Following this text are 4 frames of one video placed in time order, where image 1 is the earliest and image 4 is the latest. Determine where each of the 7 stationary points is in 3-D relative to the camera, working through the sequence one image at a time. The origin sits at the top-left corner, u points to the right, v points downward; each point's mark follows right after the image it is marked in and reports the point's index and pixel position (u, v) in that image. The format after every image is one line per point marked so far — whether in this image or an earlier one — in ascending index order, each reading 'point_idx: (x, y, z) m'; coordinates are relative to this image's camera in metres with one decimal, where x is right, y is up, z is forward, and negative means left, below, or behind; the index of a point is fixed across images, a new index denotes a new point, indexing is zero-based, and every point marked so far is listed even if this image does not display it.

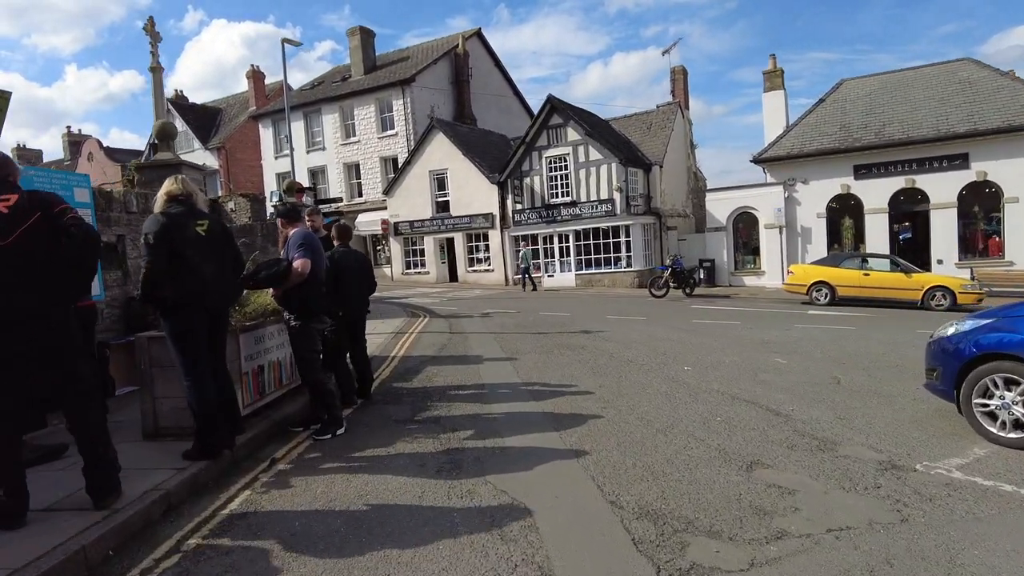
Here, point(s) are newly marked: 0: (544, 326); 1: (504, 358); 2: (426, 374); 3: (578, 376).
0: (+0.7, -0.8, +14.3) m
1: (-0.1, -1.1, +9.8) m
2: (-1.2, -1.2, +8.9) m
3: (+0.9, -1.2, +8.1) m
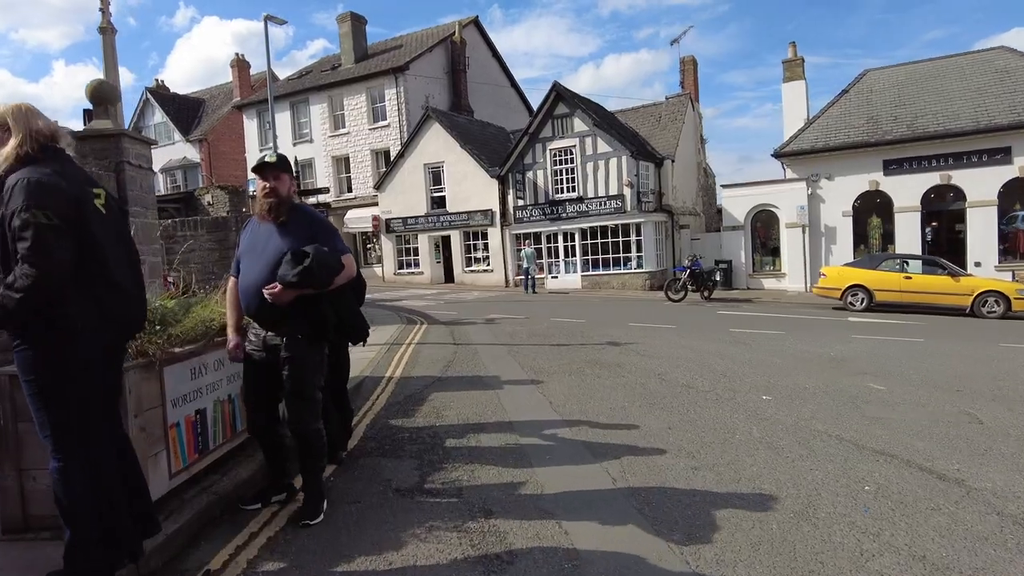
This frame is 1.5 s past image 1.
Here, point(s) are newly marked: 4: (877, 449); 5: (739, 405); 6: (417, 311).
0: (+1.0, -0.9, +12.4) m
1: (+0.2, -1.1, +7.9) m
2: (-0.8, -1.2, +6.9) m
3: (+1.2, -1.2, +6.2) m
4: (+2.9, -1.3, +5.1) m
5: (+2.4, -1.2, +6.8) m
6: (-2.7, -0.6, +18.3) m
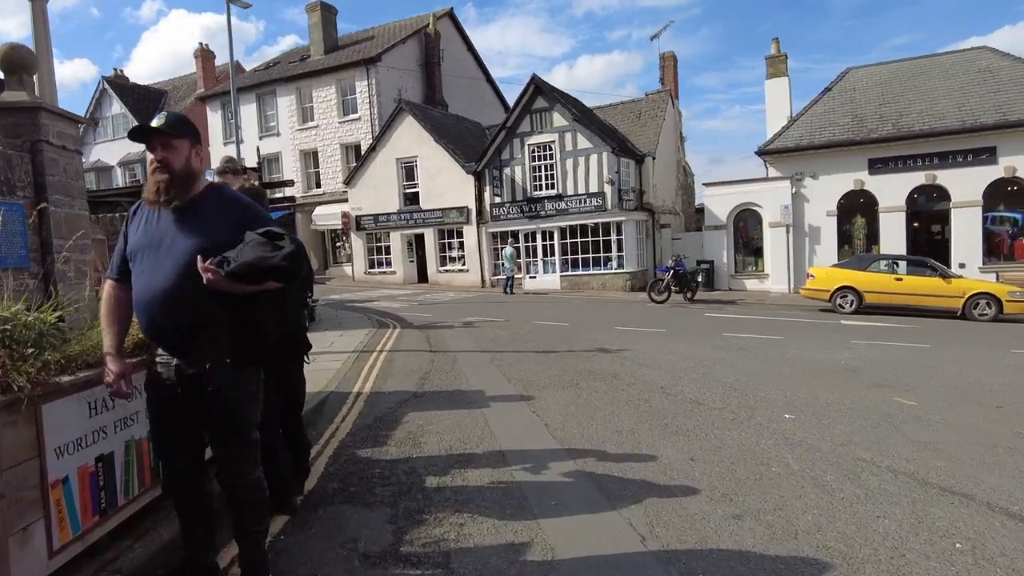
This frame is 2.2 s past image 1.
0: (+0.6, -0.9, +11.4) m
1: (+0.1, -1.2, +6.9) m
2: (-0.9, -1.3, +5.9) m
3: (+1.1, -1.3, +5.3) m
4: (+2.9, -1.3, +4.3) m
5: (+2.3, -1.3, +5.9) m
6: (-3.3, -0.7, +17.2) m
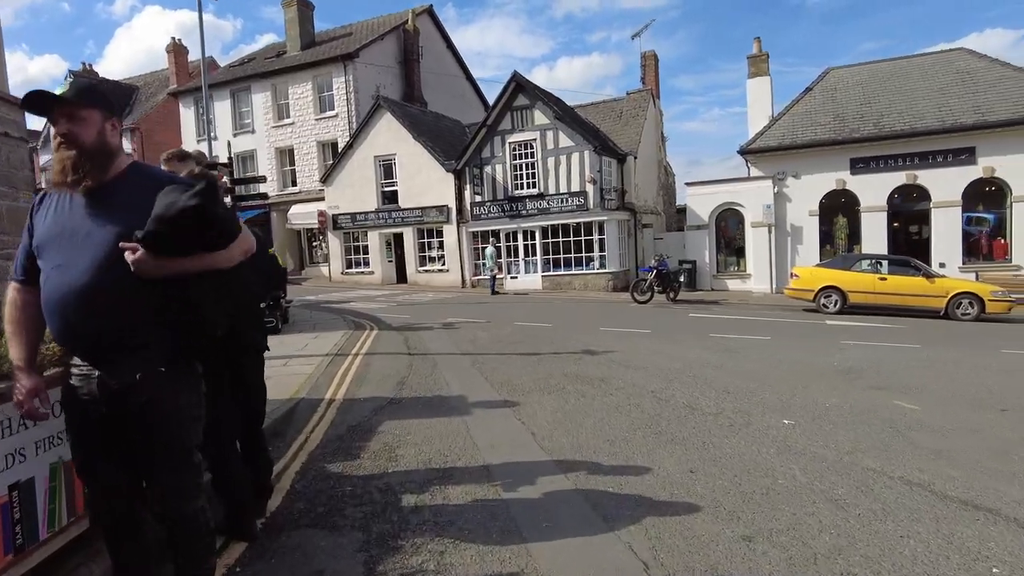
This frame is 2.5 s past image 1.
0: (+0.3, -0.9, +11.0) m
1: (-0.1, -1.2, +6.5) m
2: (-1.1, -1.3, +5.4) m
3: (+1.0, -1.3, +4.9) m
4: (+2.8, -1.3, +4.0) m
5: (+2.2, -1.3, +5.6) m
6: (-3.8, -0.7, +16.7) m
